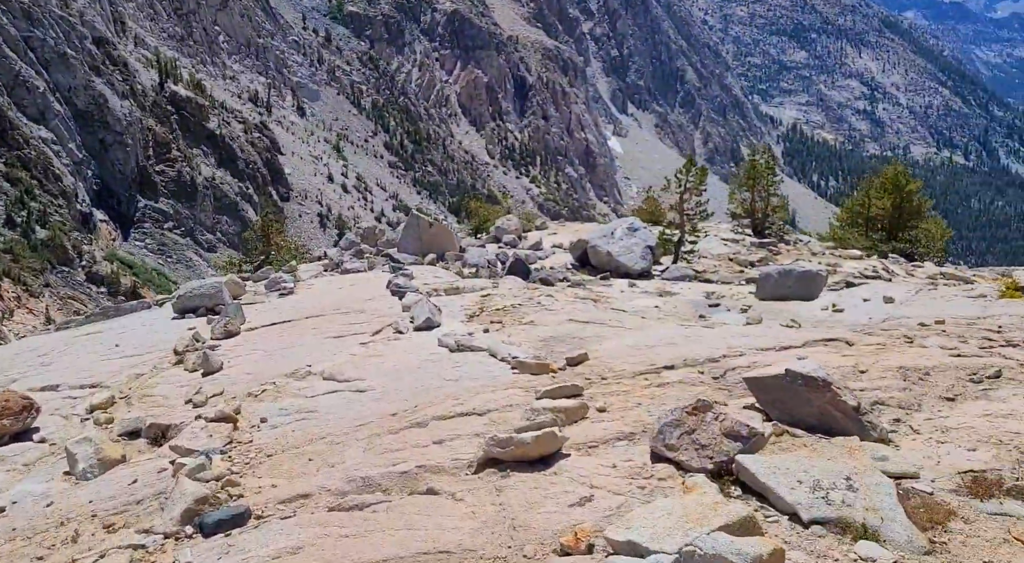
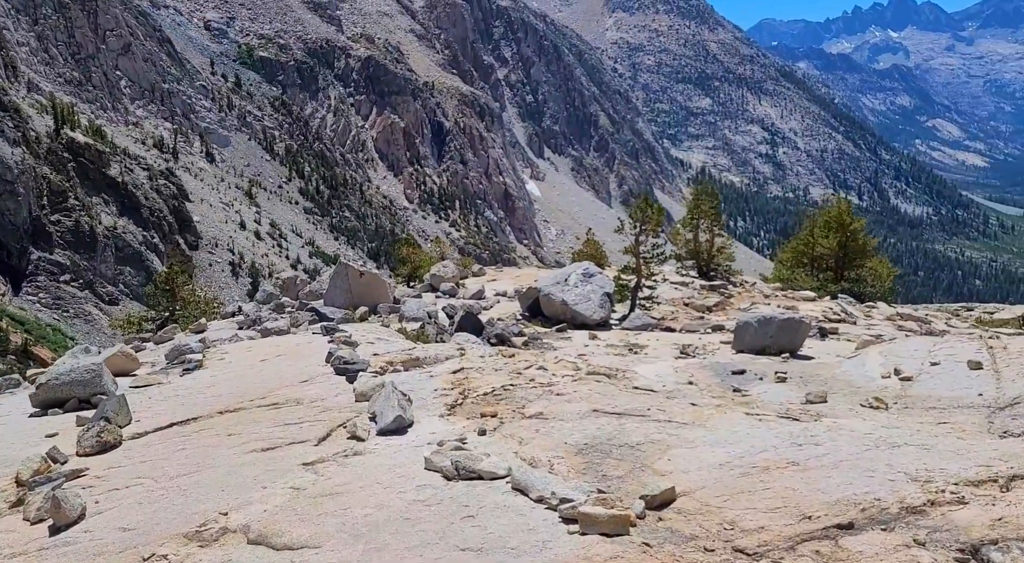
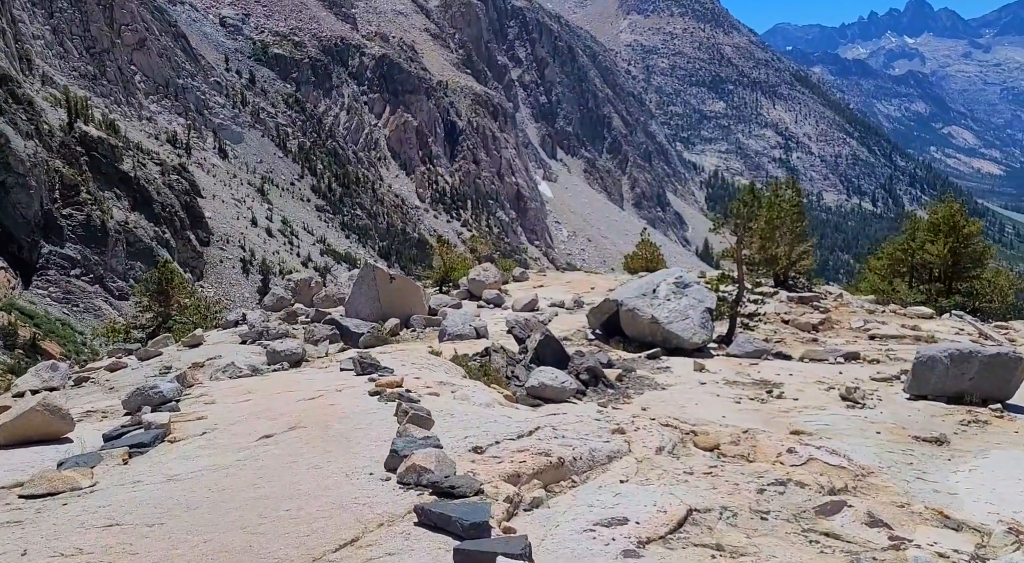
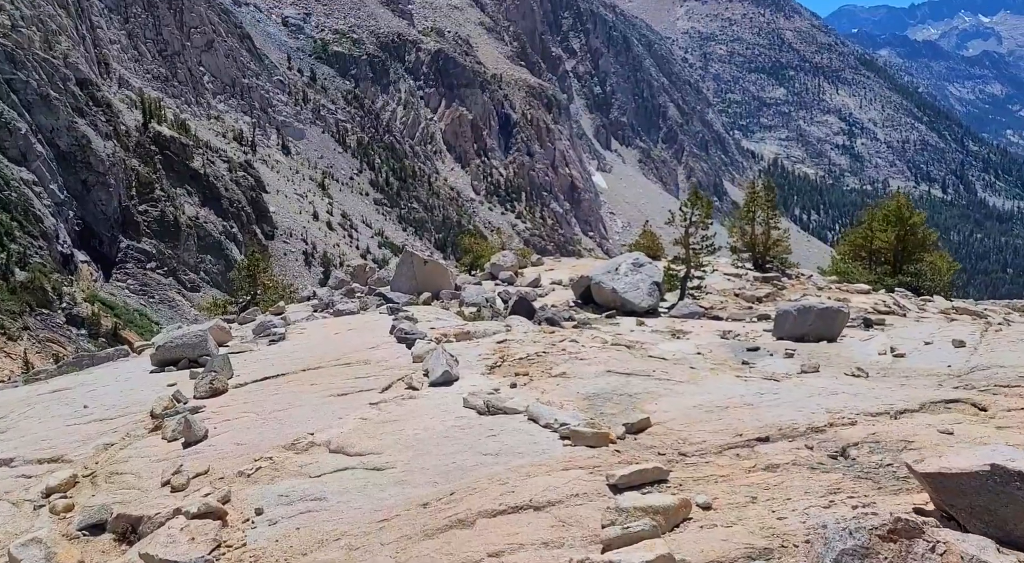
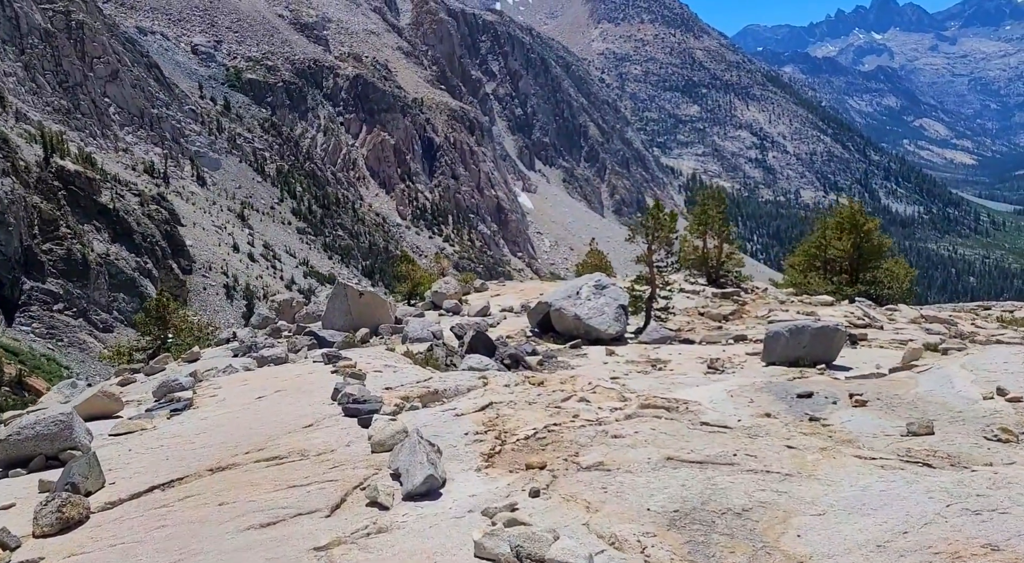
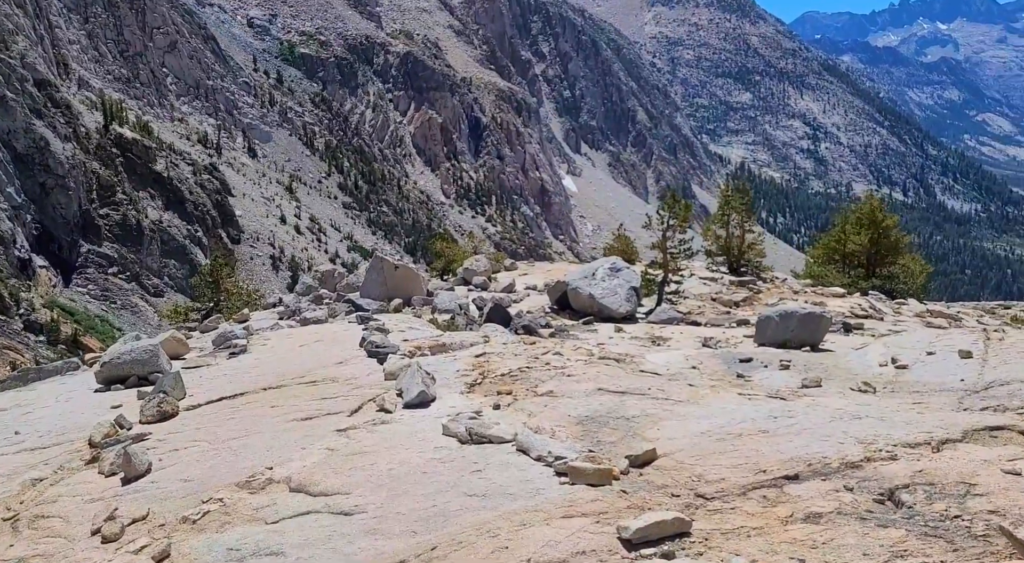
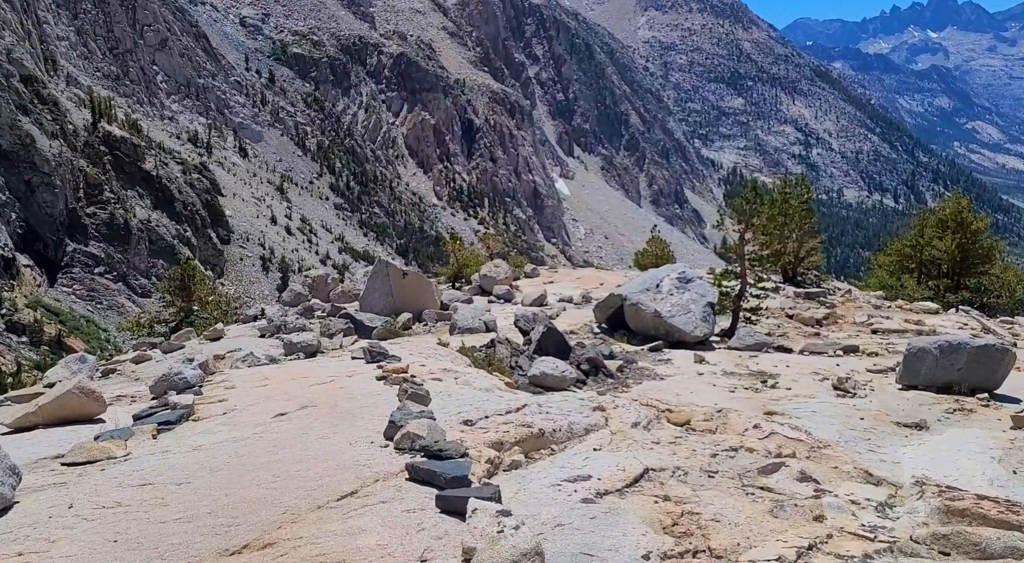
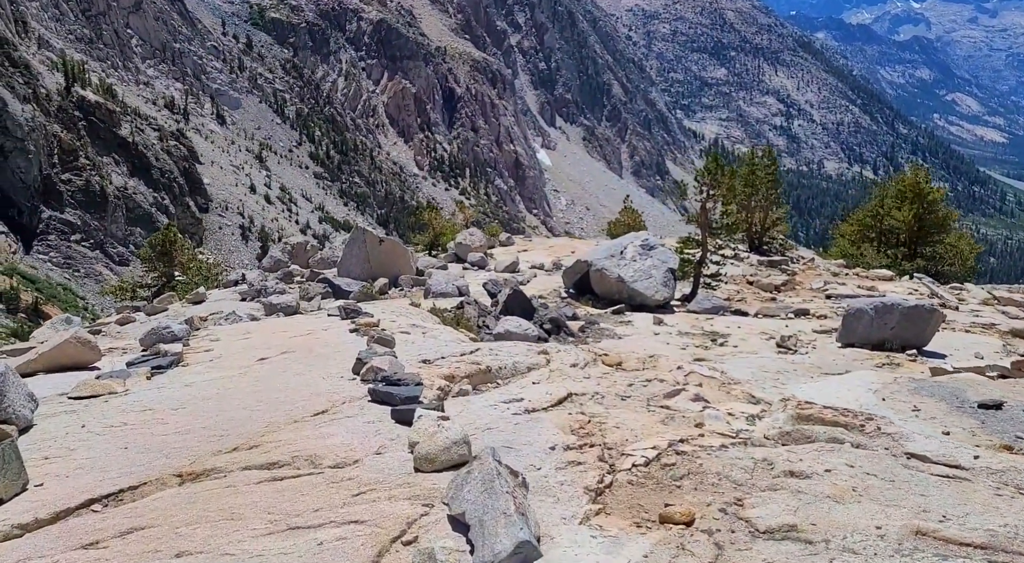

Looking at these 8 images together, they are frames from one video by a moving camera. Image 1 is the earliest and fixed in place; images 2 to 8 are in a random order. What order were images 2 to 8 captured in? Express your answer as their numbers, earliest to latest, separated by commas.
4, 6, 2, 5, 8, 7, 3
